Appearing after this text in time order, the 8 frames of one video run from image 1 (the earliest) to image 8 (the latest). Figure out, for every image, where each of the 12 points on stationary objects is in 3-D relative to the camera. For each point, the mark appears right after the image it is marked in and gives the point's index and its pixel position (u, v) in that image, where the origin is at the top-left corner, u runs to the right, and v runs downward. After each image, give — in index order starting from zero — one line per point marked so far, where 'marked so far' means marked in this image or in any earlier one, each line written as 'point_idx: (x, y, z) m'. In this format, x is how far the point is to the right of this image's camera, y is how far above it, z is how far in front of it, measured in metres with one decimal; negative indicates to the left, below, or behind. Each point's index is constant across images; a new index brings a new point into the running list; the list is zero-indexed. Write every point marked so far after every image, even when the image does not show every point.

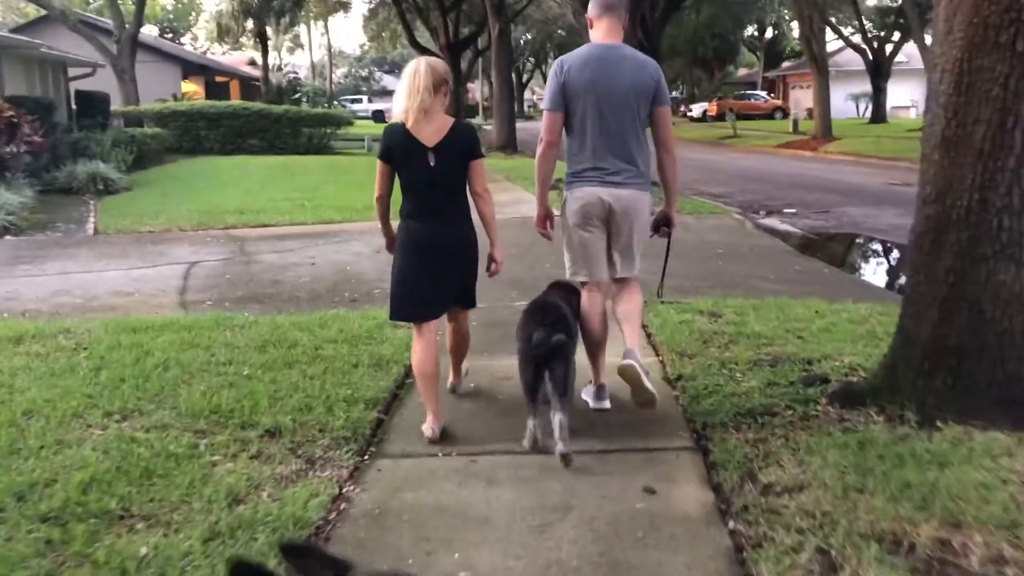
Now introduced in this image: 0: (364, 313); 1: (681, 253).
0: (-1.1, -0.2, +6.9) m
1: (+1.8, +0.4, +9.9) m
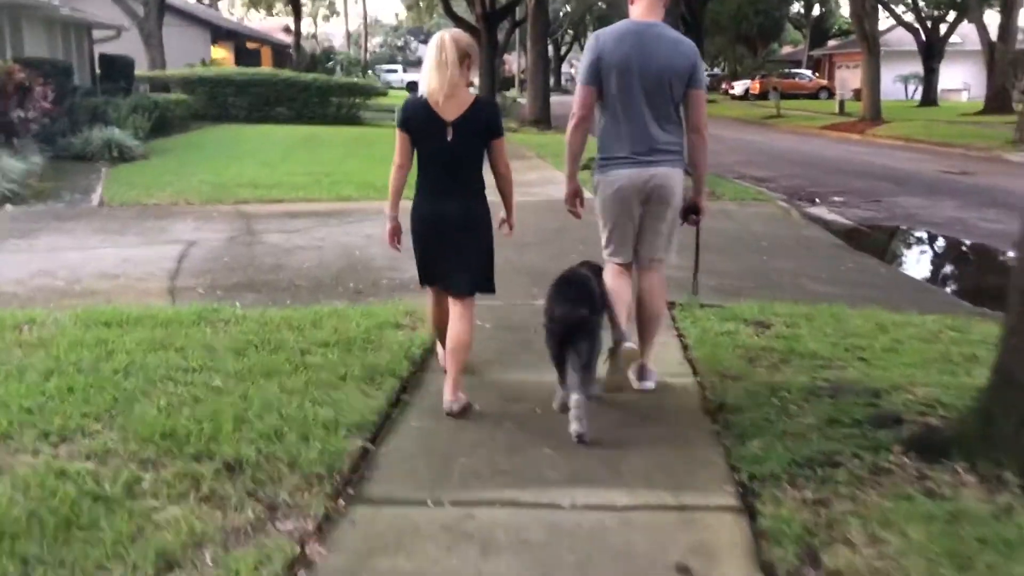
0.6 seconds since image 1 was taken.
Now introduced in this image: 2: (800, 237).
0: (-1.0, -0.1, +6.2) m
1: (+2.1, +0.4, +9.1) m
2: (+3.2, +0.6, +10.1) m
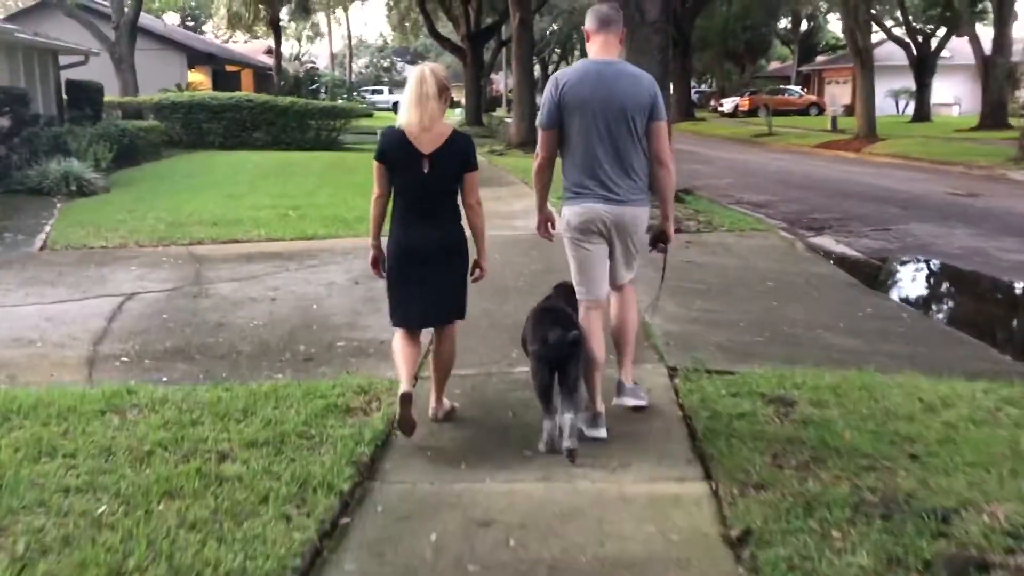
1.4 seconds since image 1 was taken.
0: (-1.2, -0.6, +5.3) m
1: (+1.9, 0.0, +8.2) m
2: (+3.0, +0.1, +9.2) m
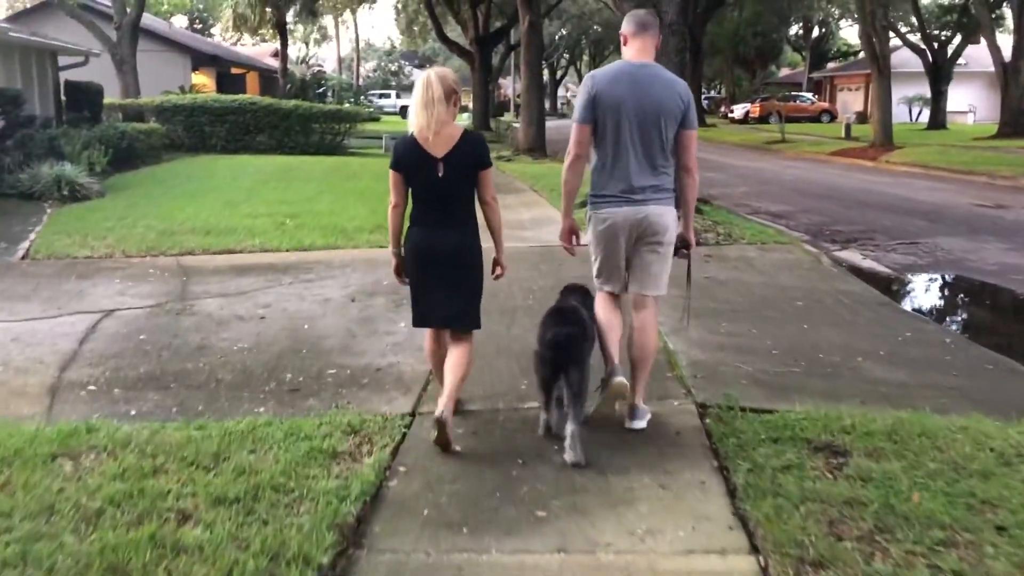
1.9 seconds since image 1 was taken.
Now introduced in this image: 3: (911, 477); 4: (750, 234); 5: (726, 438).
0: (-1.1, -0.7, +4.7) m
1: (+2.0, -0.2, +7.6) m
2: (+3.1, 0.0, +8.6) m
3: (+1.7, -0.8, +3.8) m
4: (+3.0, +0.7, +11.4) m
5: (+1.0, -0.7, +4.4) m
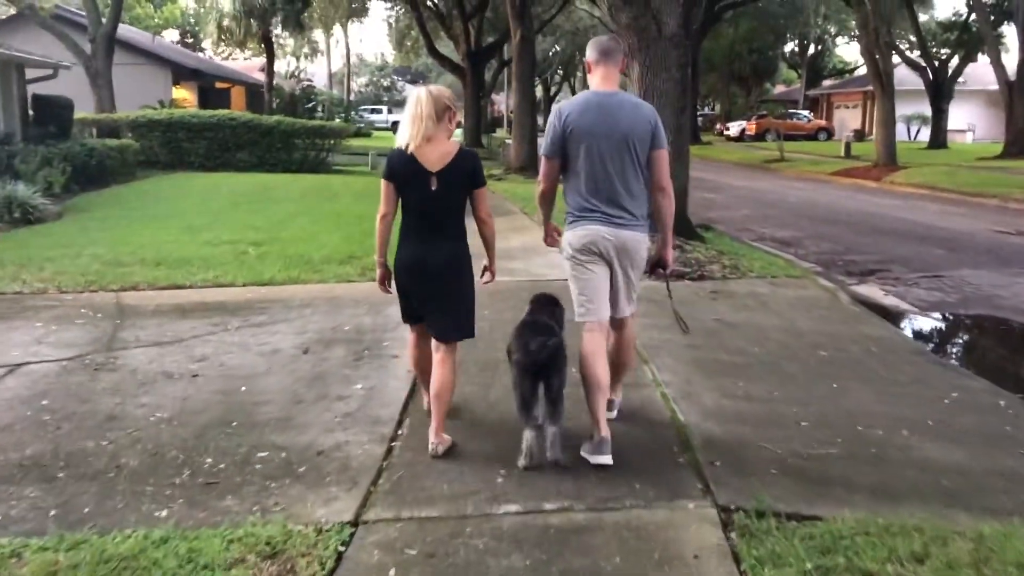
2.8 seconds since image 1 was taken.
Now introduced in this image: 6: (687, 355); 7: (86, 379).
0: (-1.2, -1.0, +3.6) m
1: (+1.8, -0.5, +6.5) m
2: (+2.9, -0.4, +7.6) m
3: (+1.5, -1.1, +2.7) m
4: (+2.8, +0.2, +10.4) m
5: (+0.9, -1.0, +3.3) m
6: (+1.2, -0.5, +6.5) m
7: (-2.7, -0.6, +5.8) m
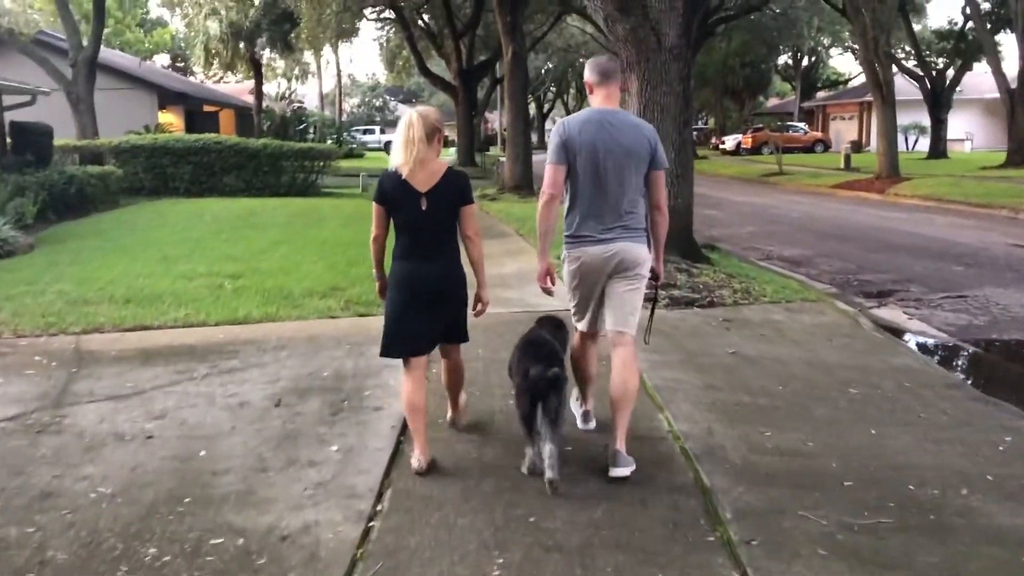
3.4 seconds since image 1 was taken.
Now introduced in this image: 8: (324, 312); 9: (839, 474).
0: (-1.2, -1.2, +2.9) m
1: (+1.8, -0.7, +5.9) m
2: (+2.9, -0.6, +6.9) m
3: (+1.6, -1.2, +2.0) m
4: (+2.8, 0.0, +9.7) m
5: (+0.9, -1.2, +2.6) m
6: (+1.2, -0.7, +5.8) m
7: (-2.7, -0.9, +5.1) m
8: (-1.7, -0.2, +8.3) m
9: (+1.7, -0.9, +4.6) m
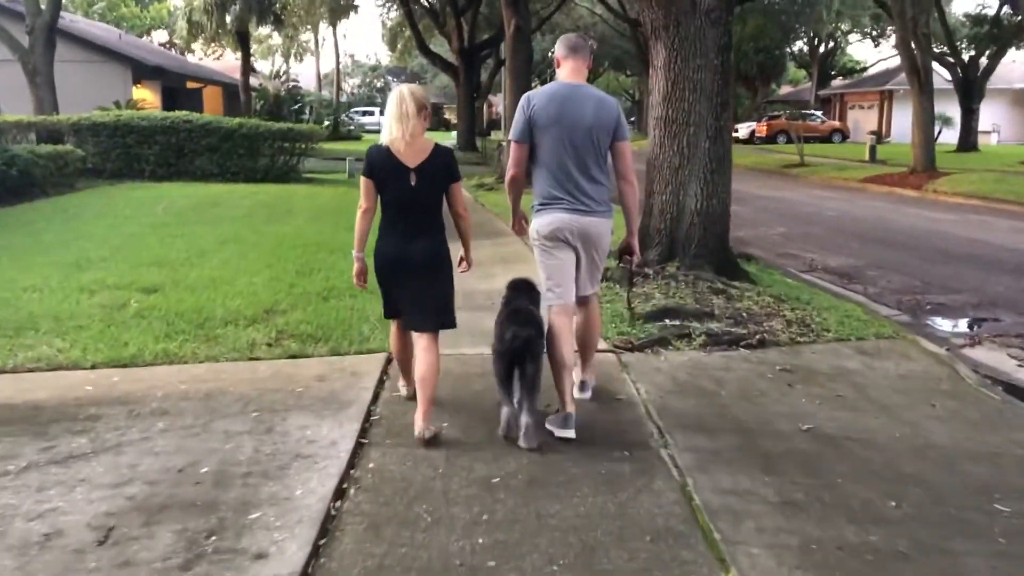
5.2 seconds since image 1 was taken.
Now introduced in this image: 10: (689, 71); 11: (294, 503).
0: (-1.4, -1.5, +0.8) m
1: (+1.7, -1.0, +3.7) m
2: (+2.8, -0.9, +4.8) m
3: (+1.4, -1.6, -0.1) m
4: (+2.7, -0.3, +7.6) m
5: (+0.8, -1.5, +0.5) m
6: (+1.1, -1.0, +3.7) m
7: (-2.8, -1.1, +3.0) m
8: (-1.8, -0.4, +6.1) m
9: (+1.5, -1.2, +2.5) m
10: (+1.6, +2.0, +8.2) m
11: (-0.9, -0.9, +3.8) m
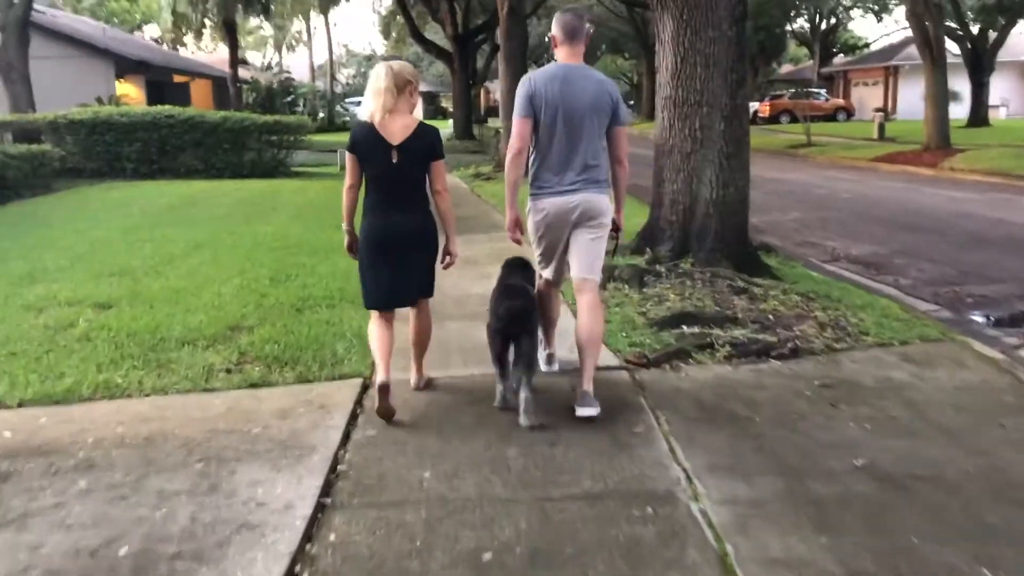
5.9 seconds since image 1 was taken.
0: (-1.4, -1.7, 0.0) m
1: (+1.7, -1.1, +2.9) m
2: (+2.8, -0.9, +4.0) m
3: (+1.4, -1.7, -0.9) m
4: (+2.7, -0.2, +6.7) m
5: (+0.8, -1.7, -0.3) m
6: (+1.1, -1.1, +2.8) m
7: (-2.8, -1.3, +2.1) m
8: (-1.8, -0.5, +5.3) m
9: (+1.5, -1.3, +1.7) m
10: (+1.5, +2.0, +7.3) m
11: (-0.9, -1.0, +3.0) m
